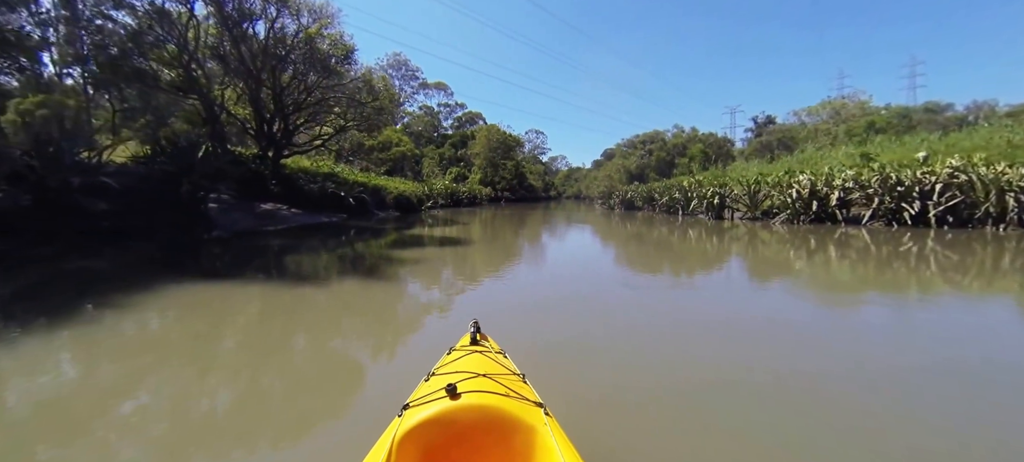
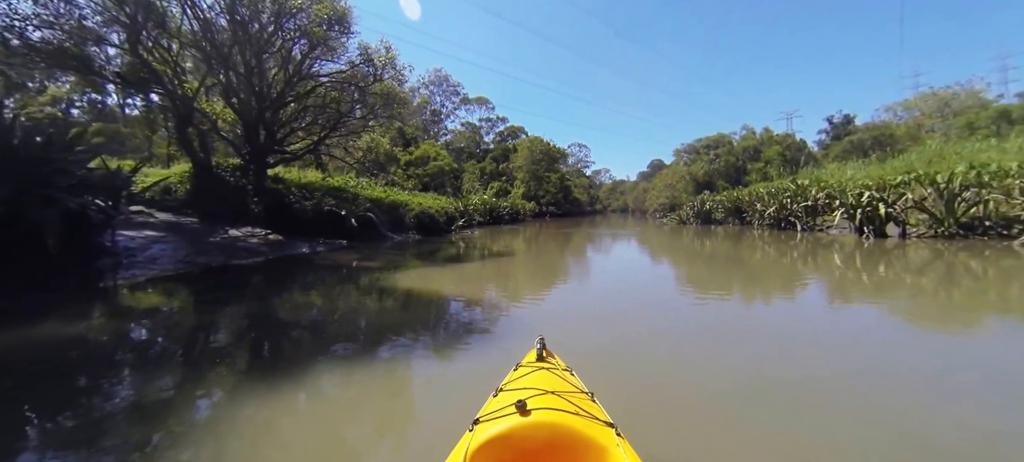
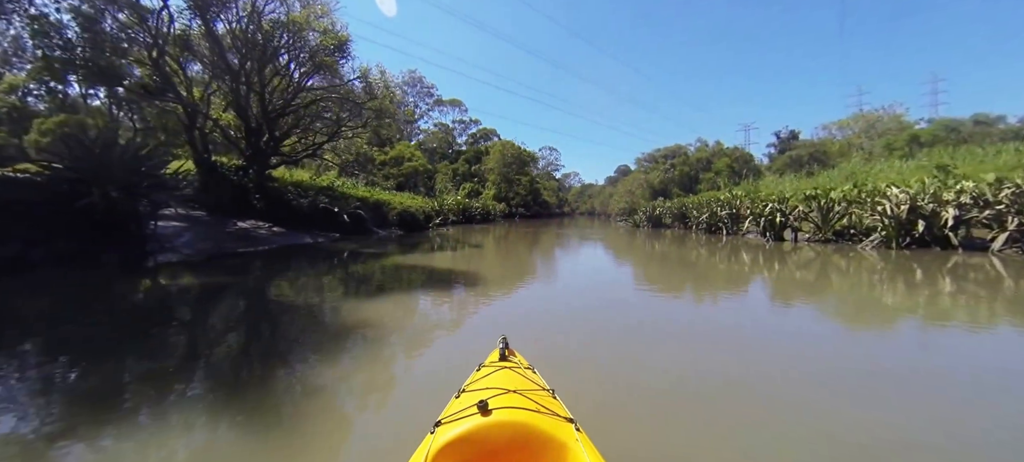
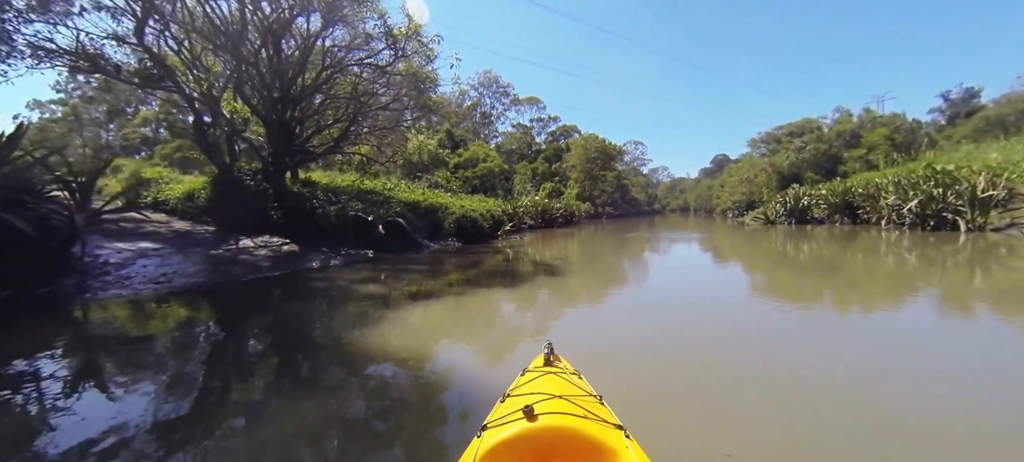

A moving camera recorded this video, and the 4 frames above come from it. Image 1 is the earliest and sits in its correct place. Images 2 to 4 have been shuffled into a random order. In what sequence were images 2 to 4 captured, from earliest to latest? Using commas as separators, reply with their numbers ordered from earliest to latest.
3, 2, 4
